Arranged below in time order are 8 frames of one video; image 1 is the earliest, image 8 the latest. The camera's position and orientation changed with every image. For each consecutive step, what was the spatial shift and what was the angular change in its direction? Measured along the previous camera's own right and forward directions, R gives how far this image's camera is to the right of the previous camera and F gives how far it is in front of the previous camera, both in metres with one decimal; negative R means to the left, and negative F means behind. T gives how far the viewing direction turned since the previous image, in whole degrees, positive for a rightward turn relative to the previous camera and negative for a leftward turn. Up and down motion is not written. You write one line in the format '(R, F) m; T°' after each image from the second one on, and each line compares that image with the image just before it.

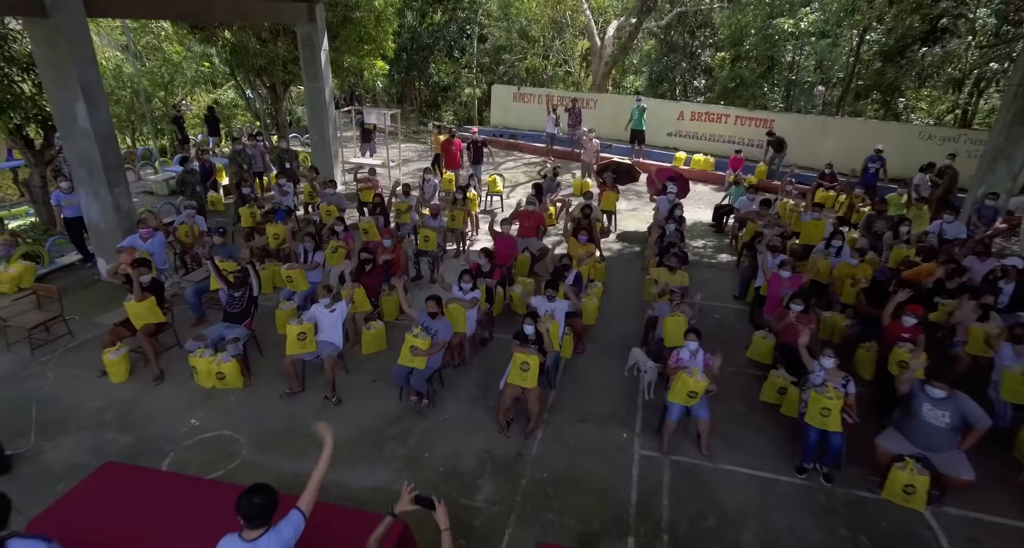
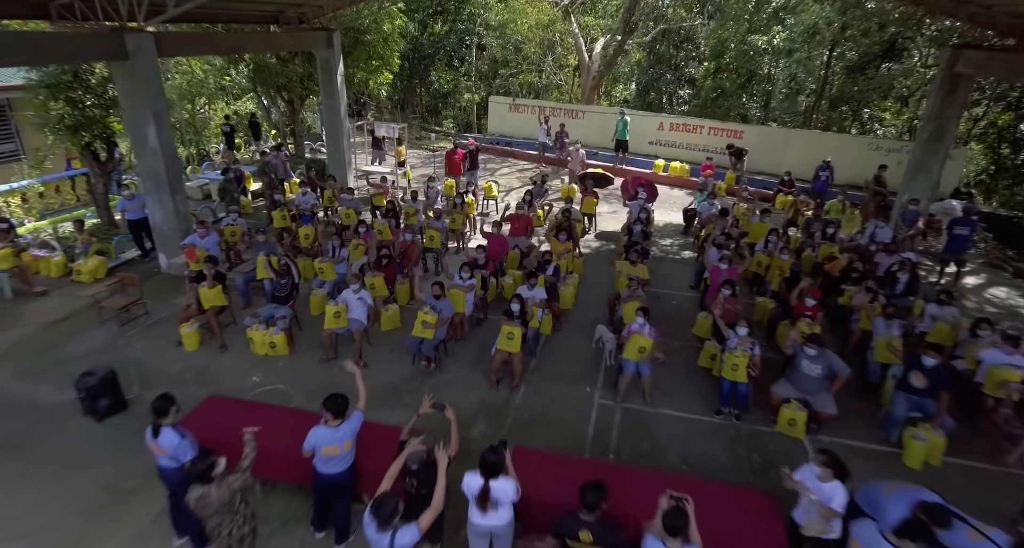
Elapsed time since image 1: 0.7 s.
(+0.1, -1.5) m; 0°
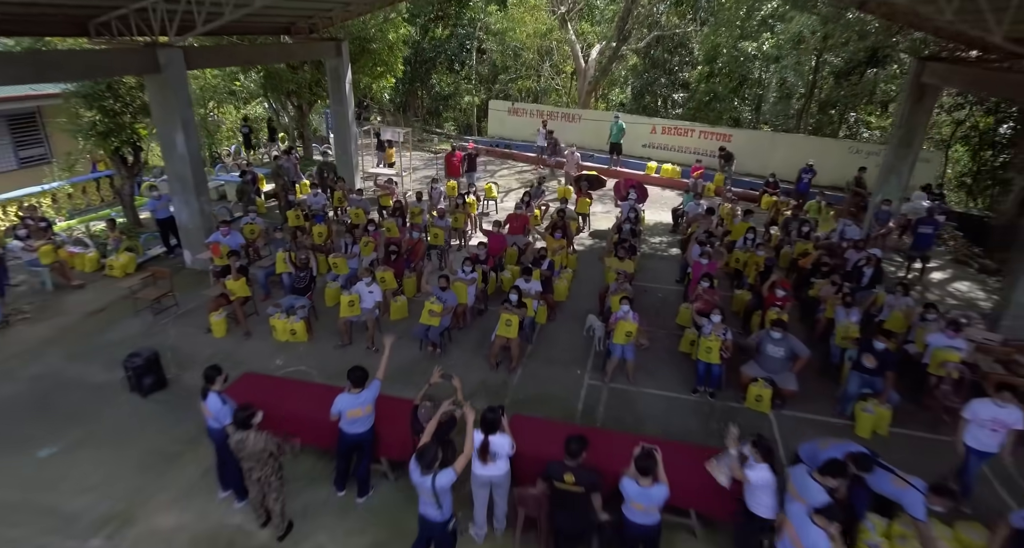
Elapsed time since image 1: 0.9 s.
(0.0, -0.7) m; 0°
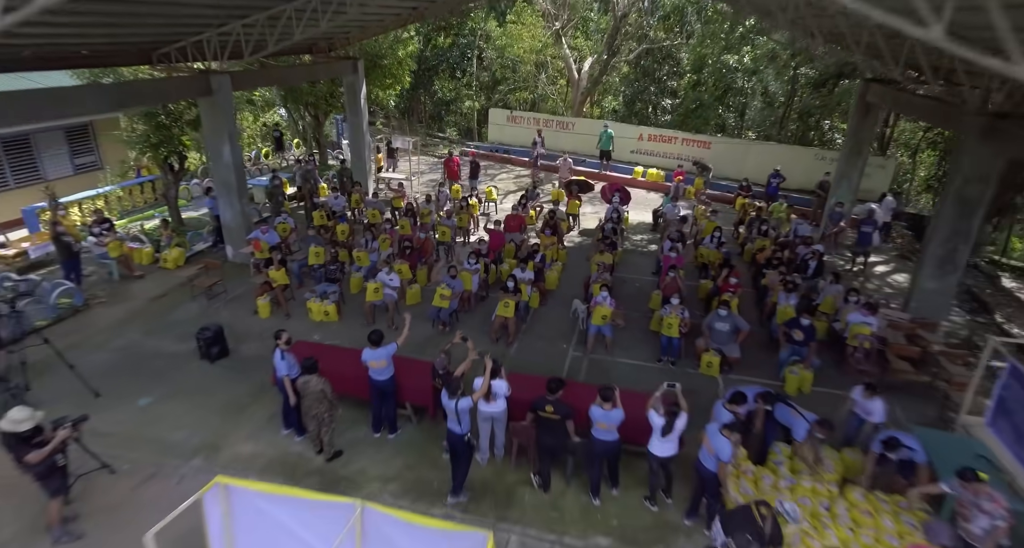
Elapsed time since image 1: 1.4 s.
(0.0, -1.5) m; 0°
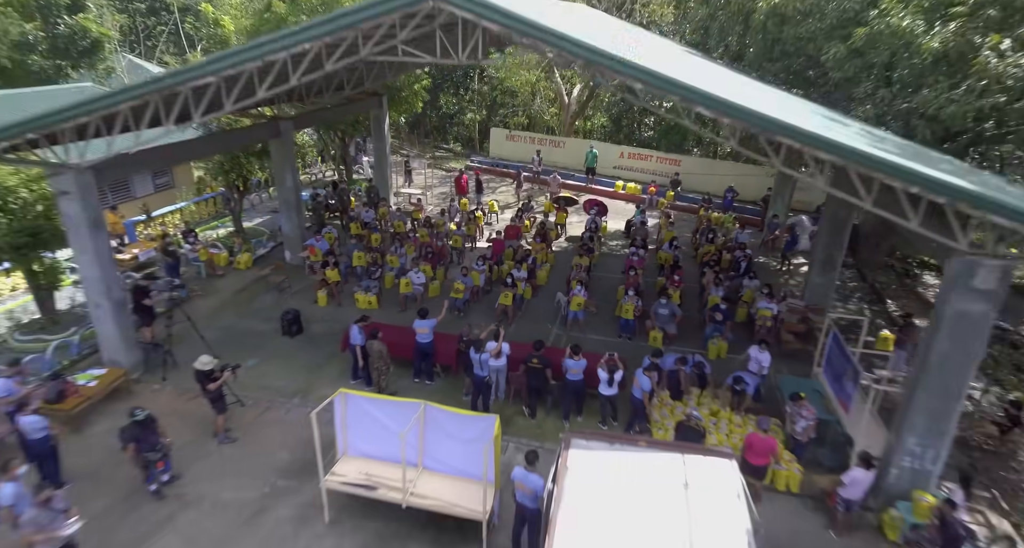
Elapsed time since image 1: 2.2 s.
(0.0, -2.8) m; 0°
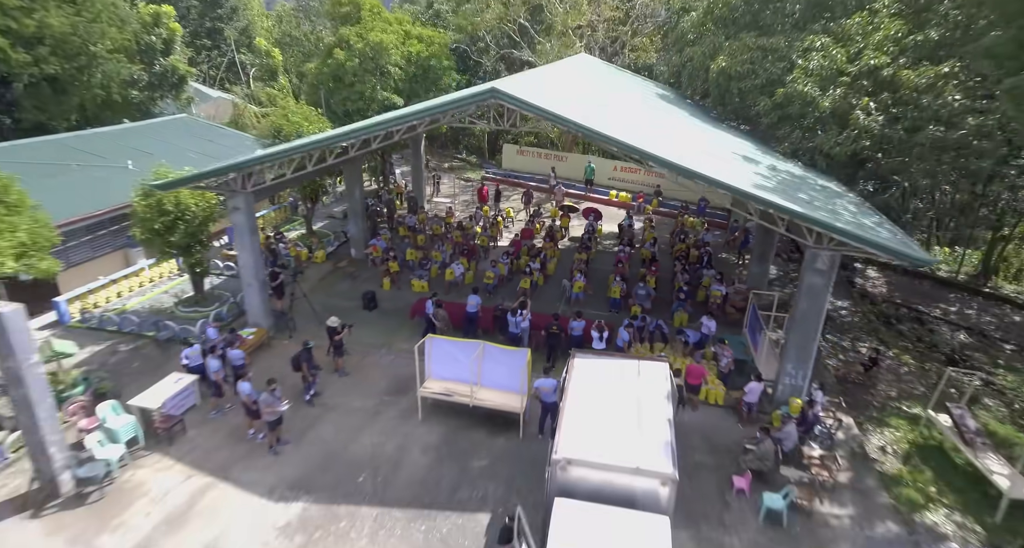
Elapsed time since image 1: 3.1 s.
(-0.5, -3.8) m; 0°
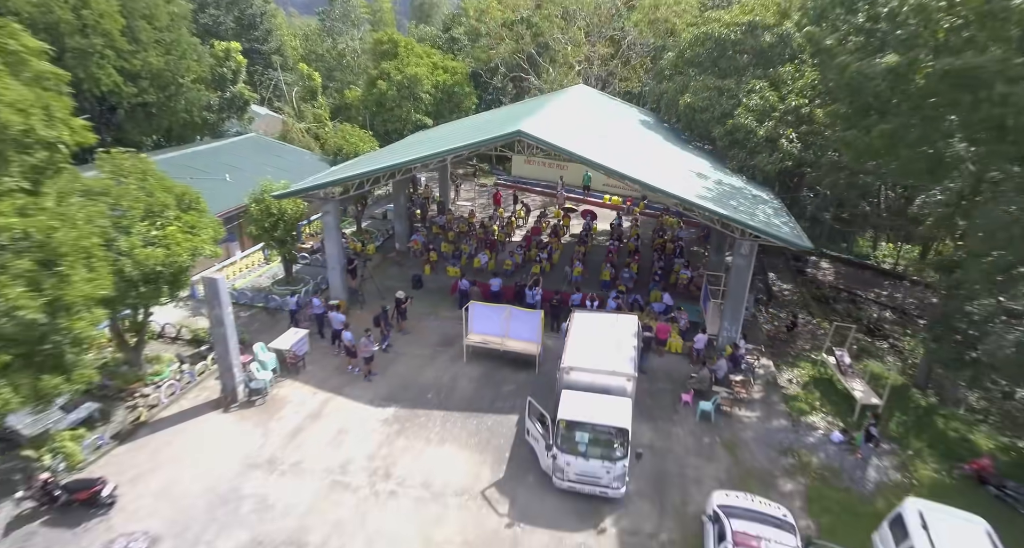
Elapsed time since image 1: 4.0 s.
(-0.5, -4.3) m; 0°
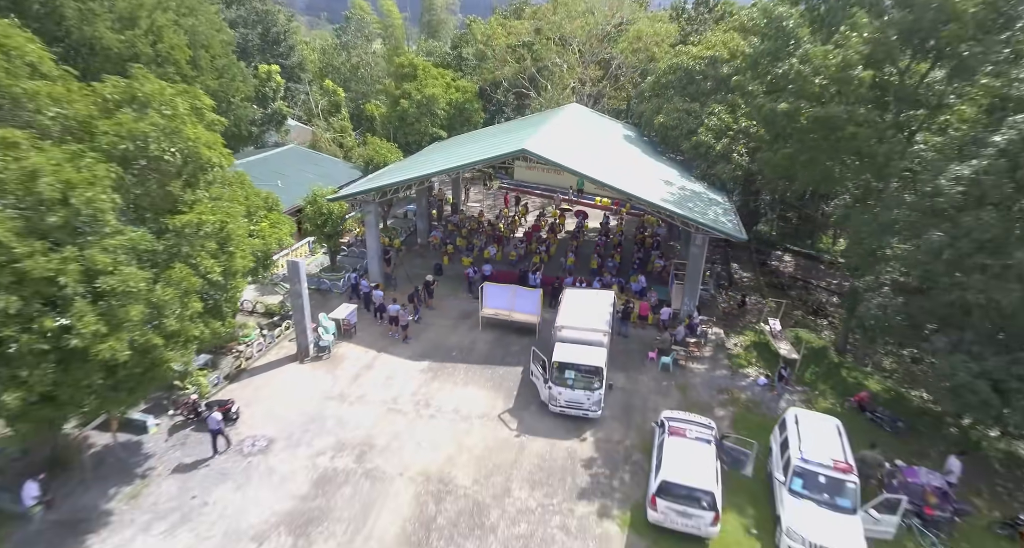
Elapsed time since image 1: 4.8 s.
(-0.2, -3.9) m; 0°
